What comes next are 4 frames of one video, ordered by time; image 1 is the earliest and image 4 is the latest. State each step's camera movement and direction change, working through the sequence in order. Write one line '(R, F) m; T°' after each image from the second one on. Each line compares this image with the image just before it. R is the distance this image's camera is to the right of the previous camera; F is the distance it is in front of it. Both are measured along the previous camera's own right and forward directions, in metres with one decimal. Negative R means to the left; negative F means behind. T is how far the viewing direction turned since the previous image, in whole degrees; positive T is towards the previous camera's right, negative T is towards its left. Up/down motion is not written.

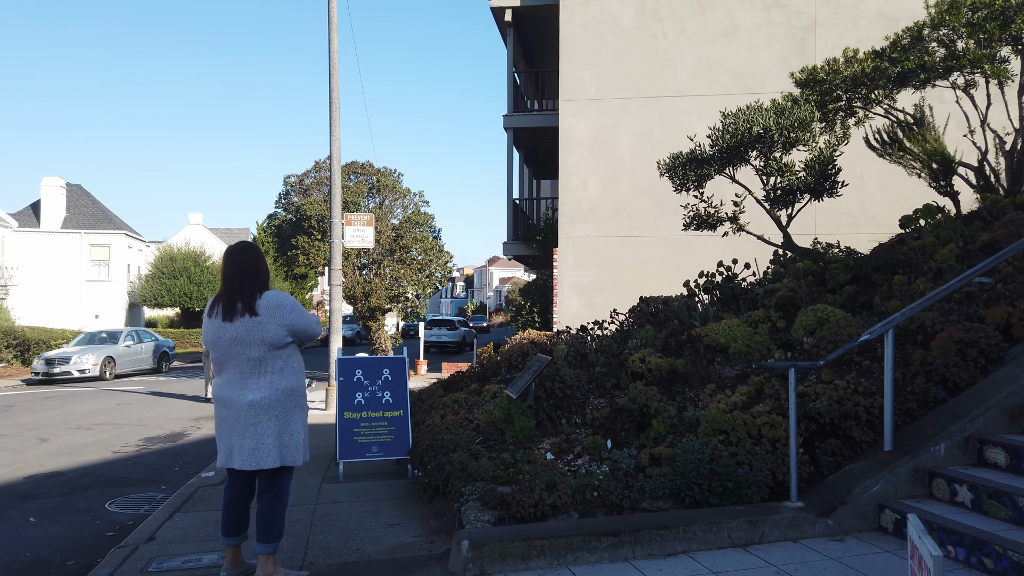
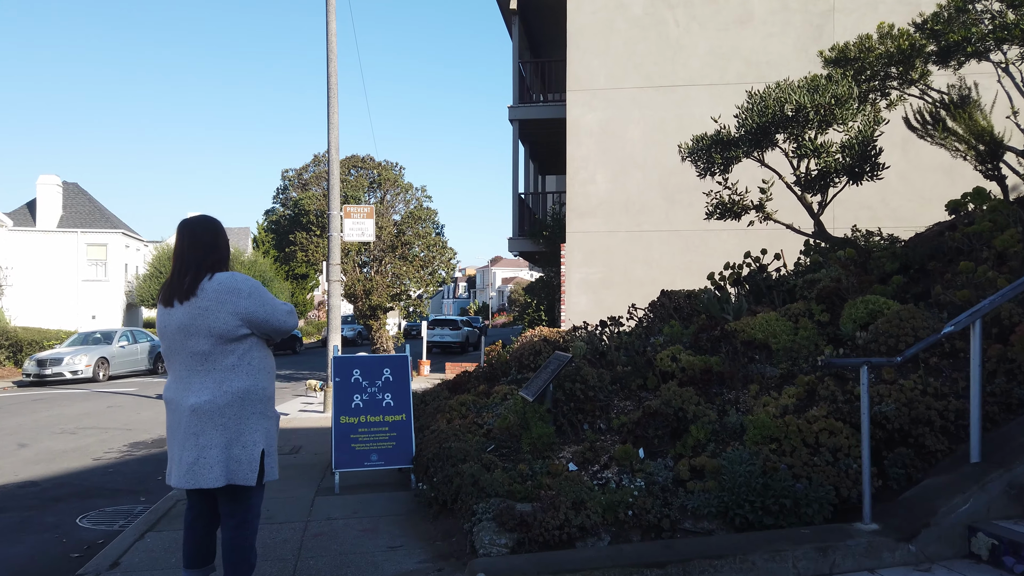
(-0.1, +0.7) m; 0°
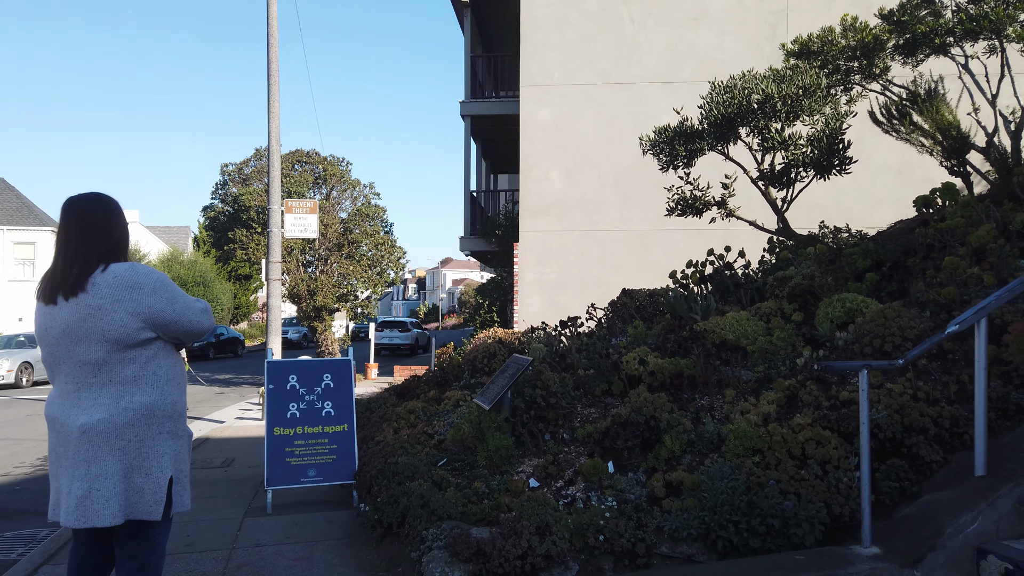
(0.0, +0.5) m; +4°
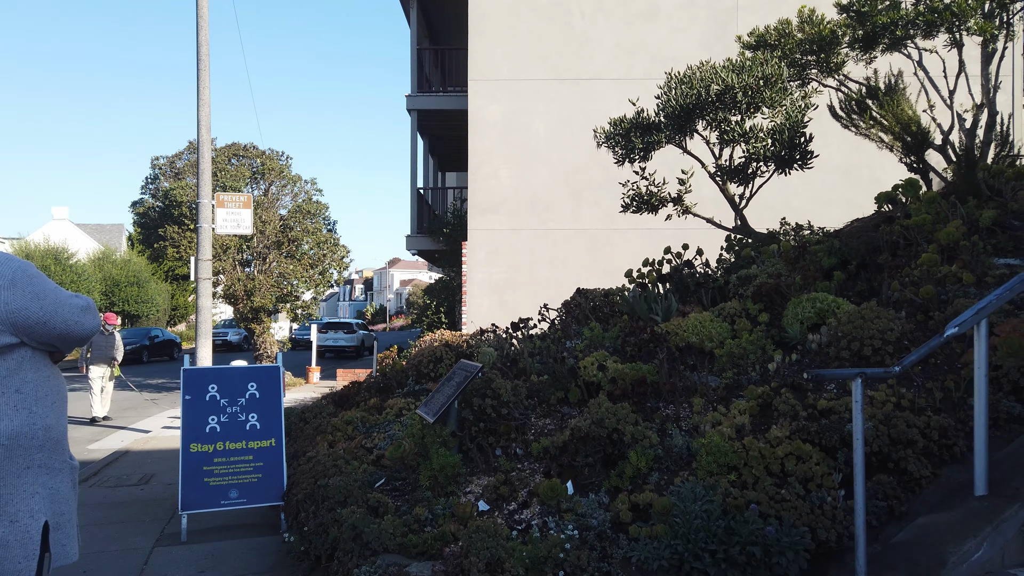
(0.0, +0.5) m; +4°
